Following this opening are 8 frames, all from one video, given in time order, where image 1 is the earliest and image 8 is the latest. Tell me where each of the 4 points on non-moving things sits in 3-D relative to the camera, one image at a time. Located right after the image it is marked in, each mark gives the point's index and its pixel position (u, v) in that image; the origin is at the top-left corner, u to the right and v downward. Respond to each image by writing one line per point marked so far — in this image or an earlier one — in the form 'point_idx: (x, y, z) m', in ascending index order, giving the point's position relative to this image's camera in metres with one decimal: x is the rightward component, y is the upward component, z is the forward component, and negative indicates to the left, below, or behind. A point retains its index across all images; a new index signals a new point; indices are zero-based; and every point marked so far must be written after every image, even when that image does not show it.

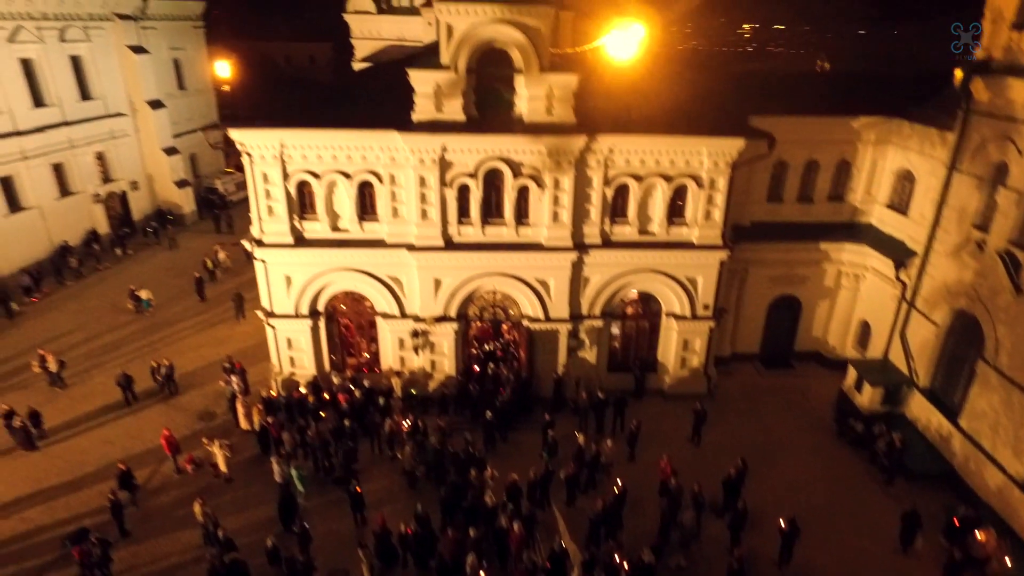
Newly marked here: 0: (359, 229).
0: (-2.9, +1.1, +11.9) m
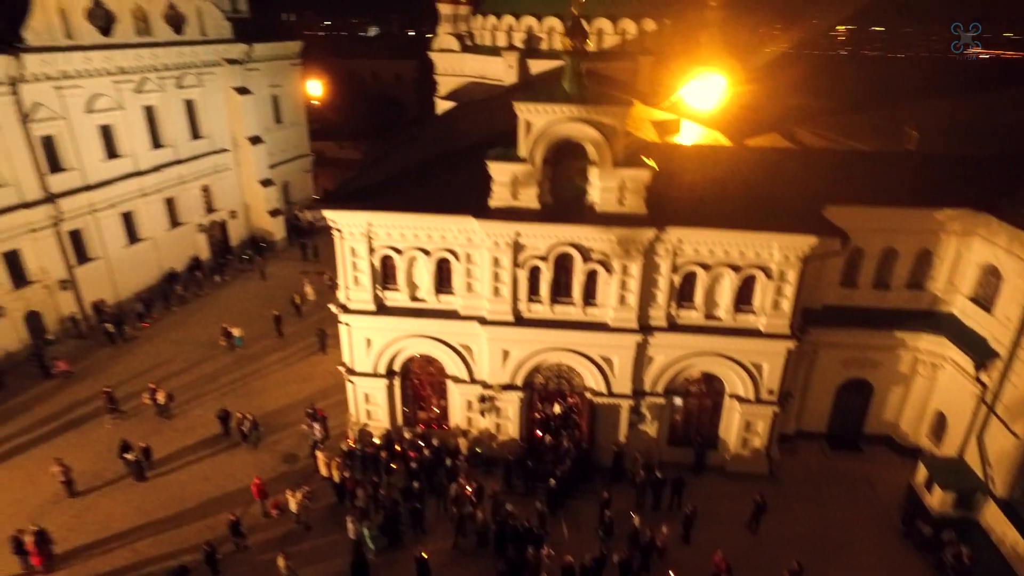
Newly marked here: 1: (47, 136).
0: (-1.6, -0.2, +12.6) m
1: (-13.5, +4.4, +17.8) m
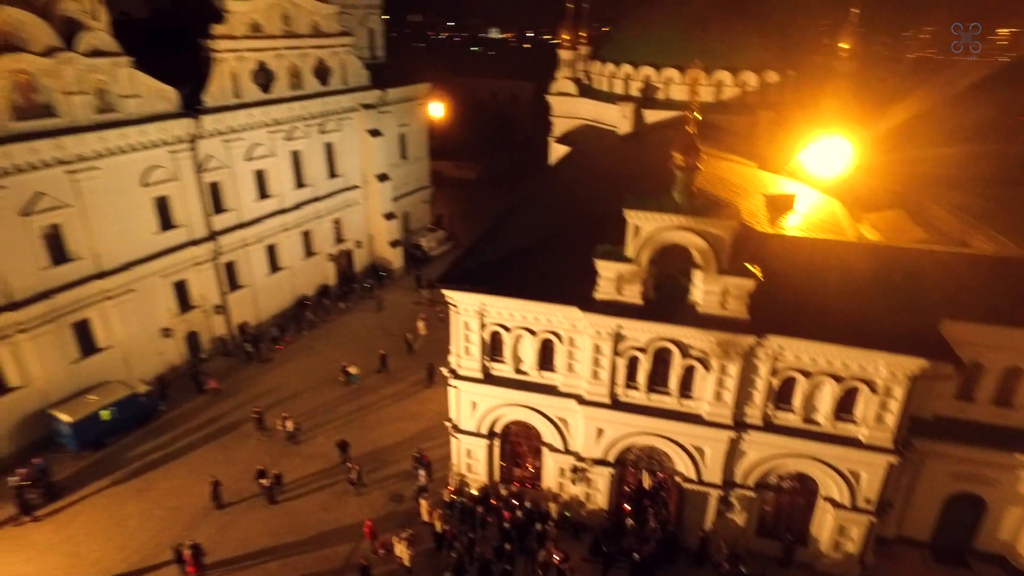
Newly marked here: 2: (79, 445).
0: (+0.6, -1.9, +13.6) m
1: (-10.0, +3.6, +20.6) m
2: (-11.8, -4.3, +16.7) m
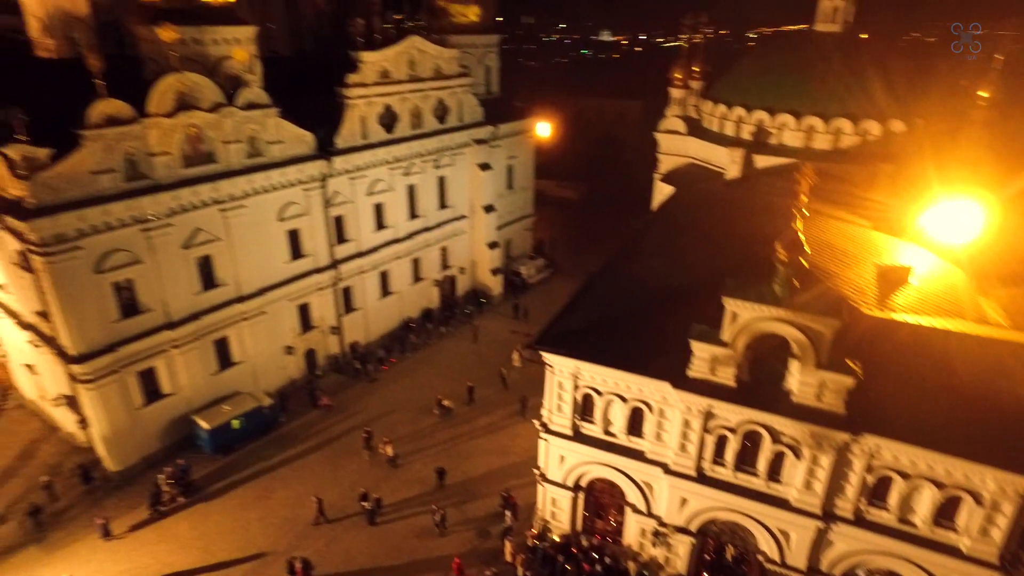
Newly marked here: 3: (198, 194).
0: (+2.6, -3.4, +14.0) m
1: (-6.3, +2.7, +22.5) m
2: (-9.3, -5.0, +19.1) m
3: (-9.1, +2.7, +17.8) m
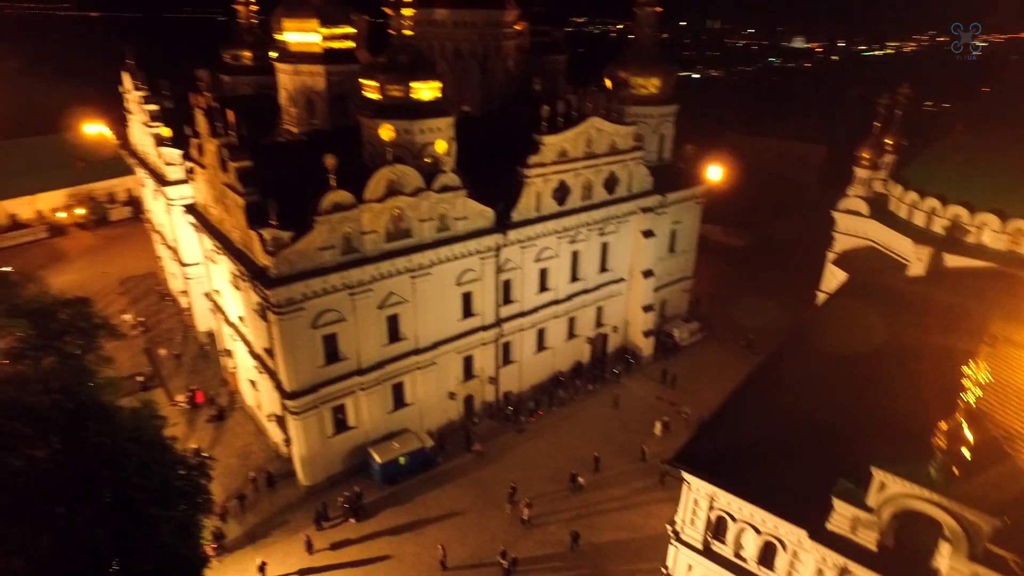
0: (+5.7, -6.5, +14.4) m
1: (-0.2, +0.4, +24.7) m
2: (-4.7, -6.9, +22.2) m
3: (-4.0, +0.8, +20.8) m
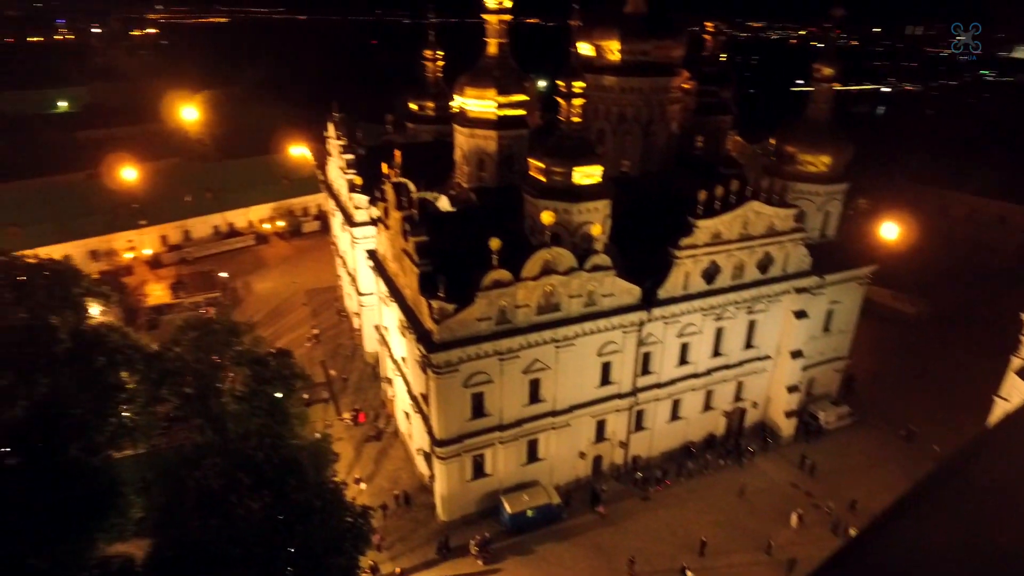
0: (+8.3, -9.9, +14.1) m
1: (+5.6, -2.6, +25.5) m
2: (0.0, -9.3, +24.0) m
3: (+1.1, -1.7, +22.5) m
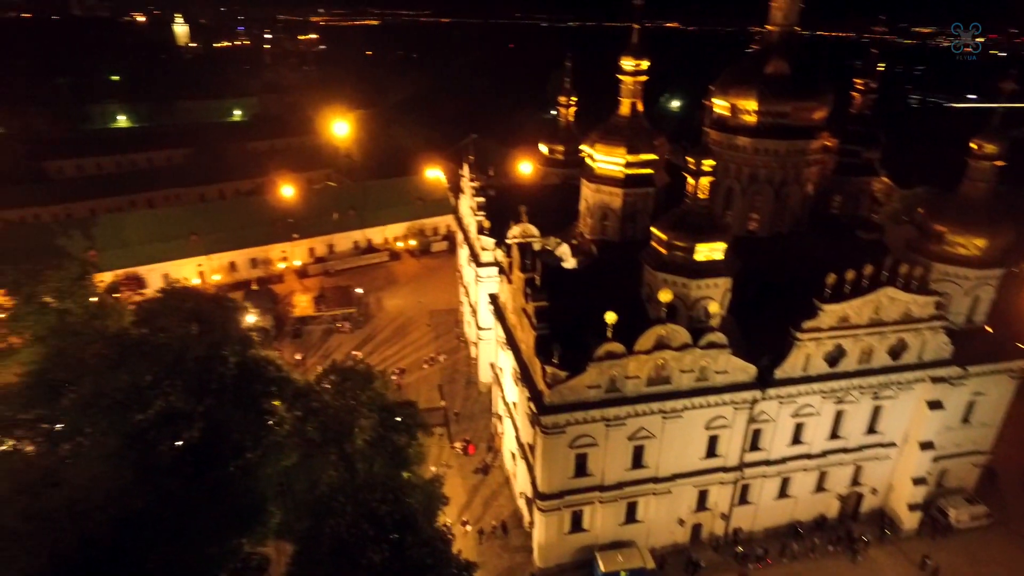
0: (+9.9, -13.1, +13.4) m
1: (+10.1, -5.7, +25.0) m
2: (+3.7, -11.9, +24.7) m
3: (+5.2, -4.4, +23.0) m
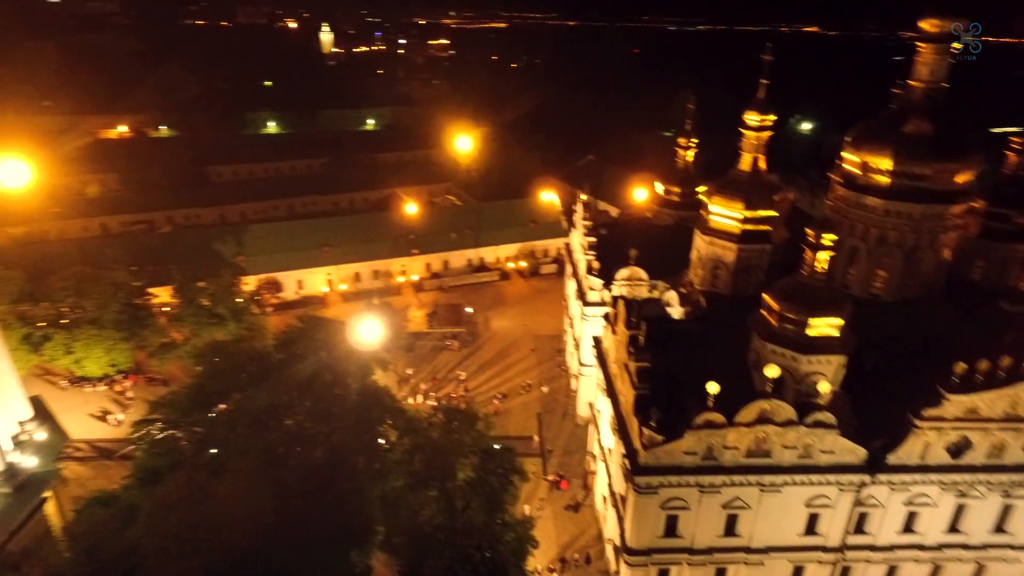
0: (+11.1, -15.9, +12.5) m
1: (+13.8, -8.7, +23.9) m
2: (+7.0, -14.4, +24.7) m
3: (+8.7, -7.0, +22.7) m
